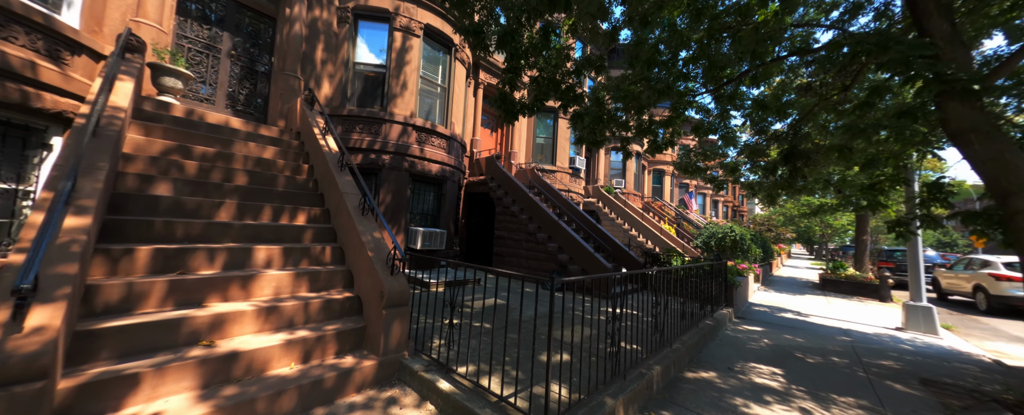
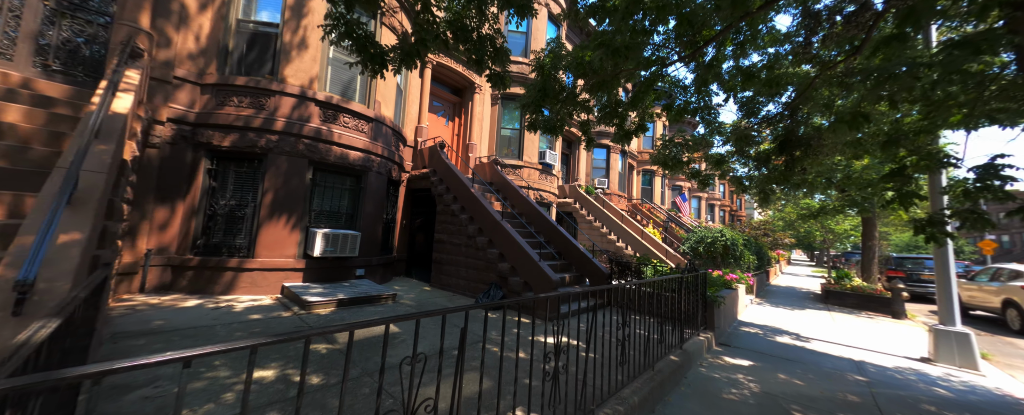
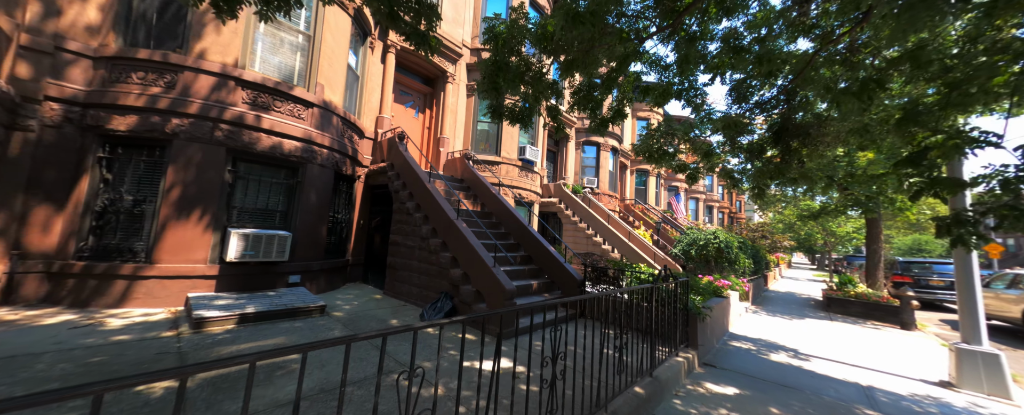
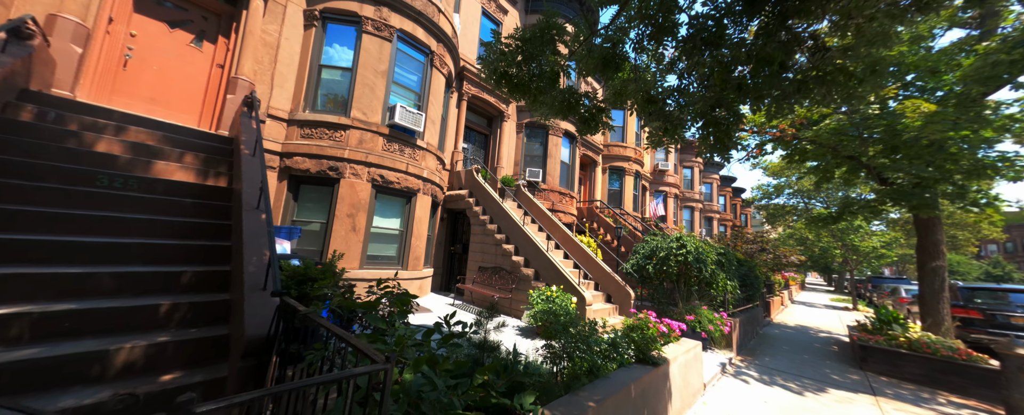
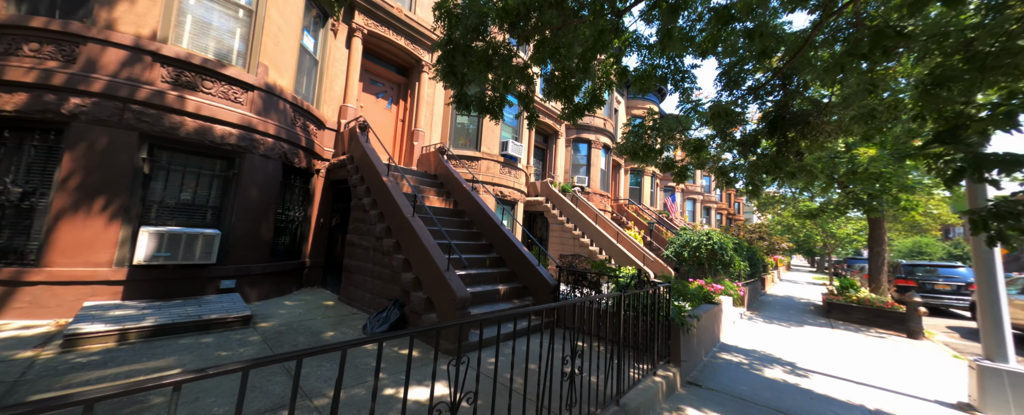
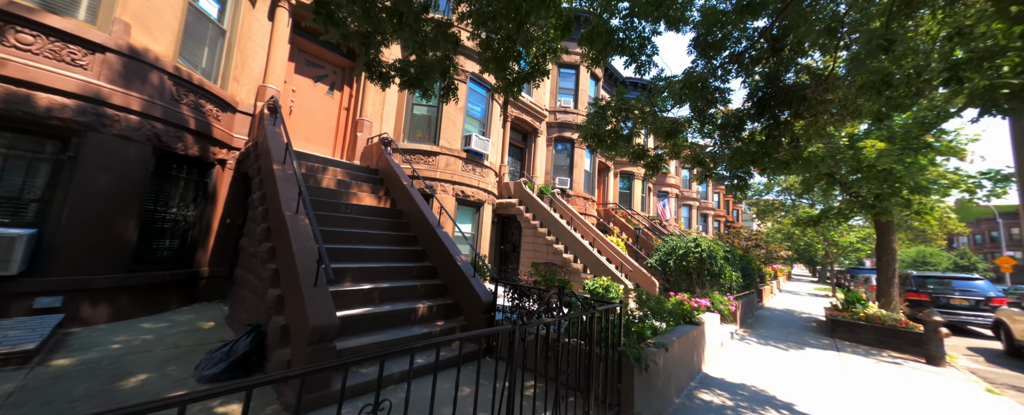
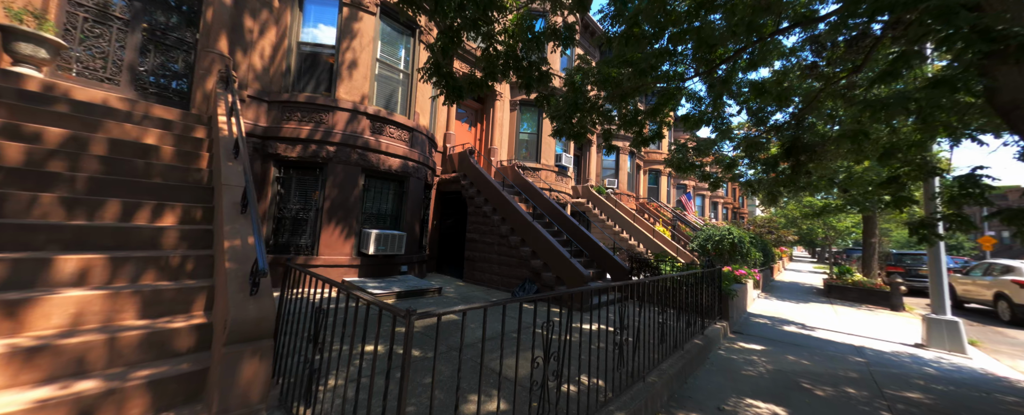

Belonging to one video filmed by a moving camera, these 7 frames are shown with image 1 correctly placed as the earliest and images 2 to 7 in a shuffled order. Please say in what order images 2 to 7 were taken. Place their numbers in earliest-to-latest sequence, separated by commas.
7, 2, 3, 5, 6, 4
